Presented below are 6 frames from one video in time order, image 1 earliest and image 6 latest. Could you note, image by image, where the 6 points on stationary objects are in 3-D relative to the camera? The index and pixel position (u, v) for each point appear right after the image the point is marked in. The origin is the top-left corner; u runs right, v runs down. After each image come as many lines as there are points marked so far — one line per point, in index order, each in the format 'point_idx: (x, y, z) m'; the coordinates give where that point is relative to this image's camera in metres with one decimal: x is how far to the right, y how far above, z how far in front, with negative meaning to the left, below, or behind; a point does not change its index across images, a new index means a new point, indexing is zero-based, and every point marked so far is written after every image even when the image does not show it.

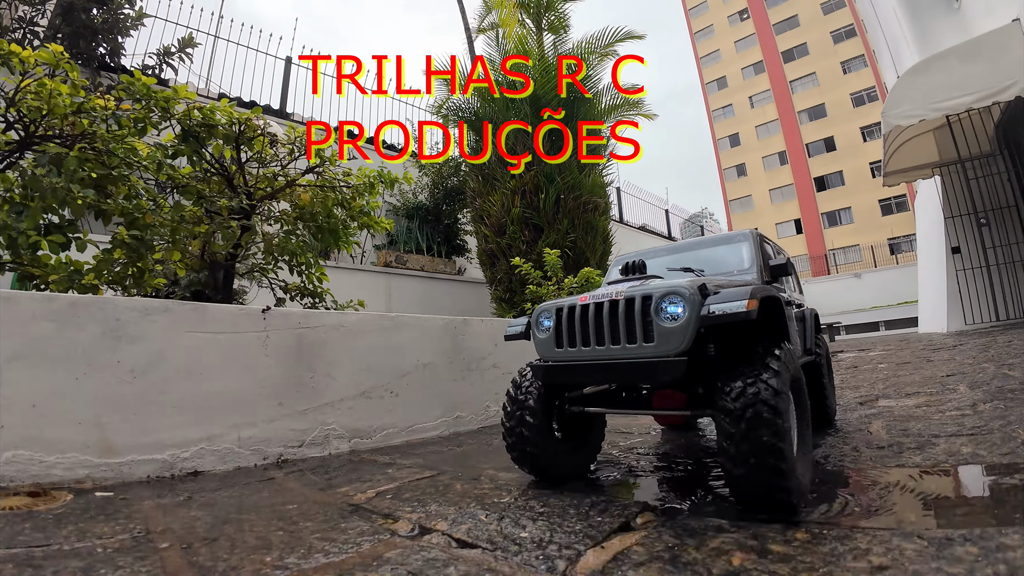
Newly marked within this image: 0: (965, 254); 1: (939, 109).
0: (+9.2, +0.7, +10.3) m
1: (+6.7, +2.8, +7.9) m
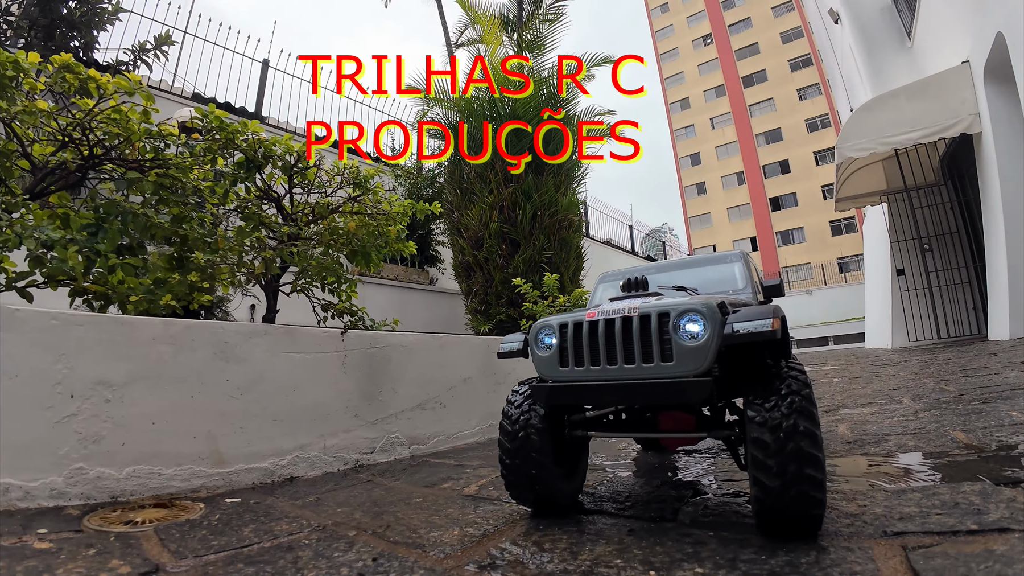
0: (+8.7, +0.3, +11.0) m
1: (+6.4, +2.5, +8.6) m
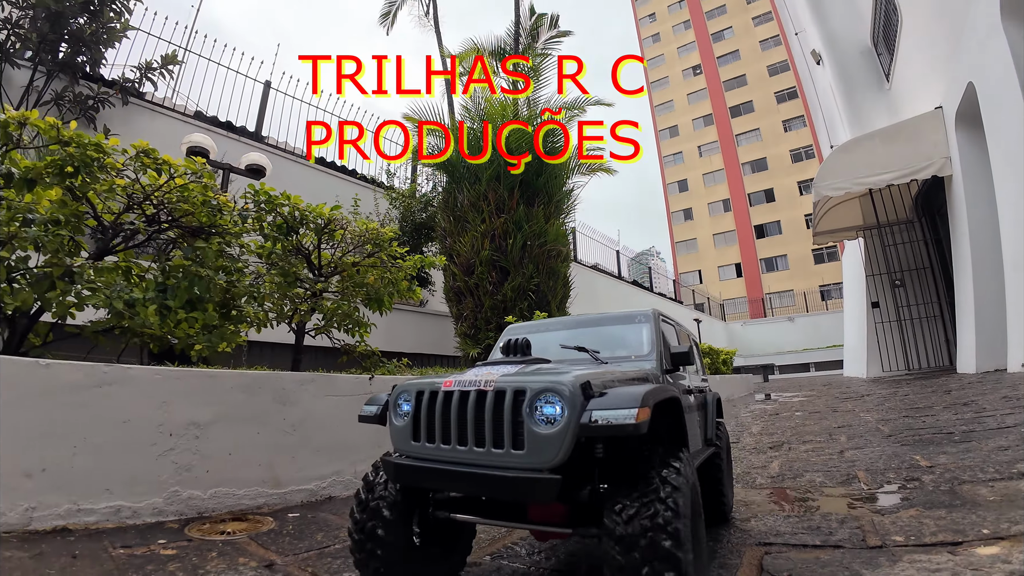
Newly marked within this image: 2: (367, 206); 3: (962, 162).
0: (+8.4, -0.5, +11.5) m
1: (+6.3, +1.9, +9.0) m
2: (-3.0, +1.7, +10.6) m
3: (+7.2, +2.0, +8.1) m
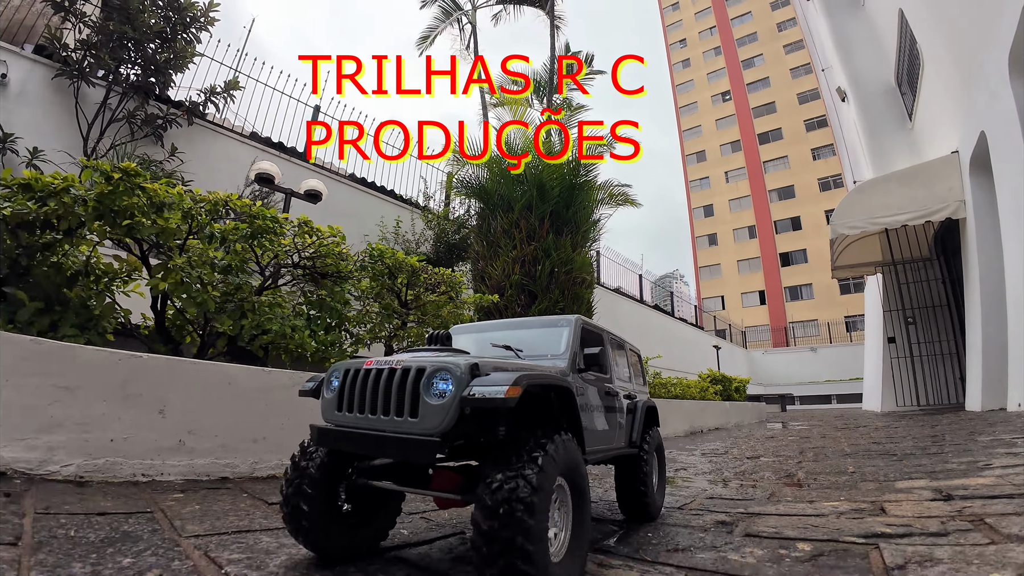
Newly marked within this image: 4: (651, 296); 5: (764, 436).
0: (+8.9, -1.3, +11.7) m
1: (+6.8, +1.2, +9.4) m
2: (-2.4, +1.4, +11.3) m
3: (+7.7, +1.3, +8.4) m
4: (+4.8, -0.3, +17.4) m
5: (+4.4, -2.6, +8.8) m
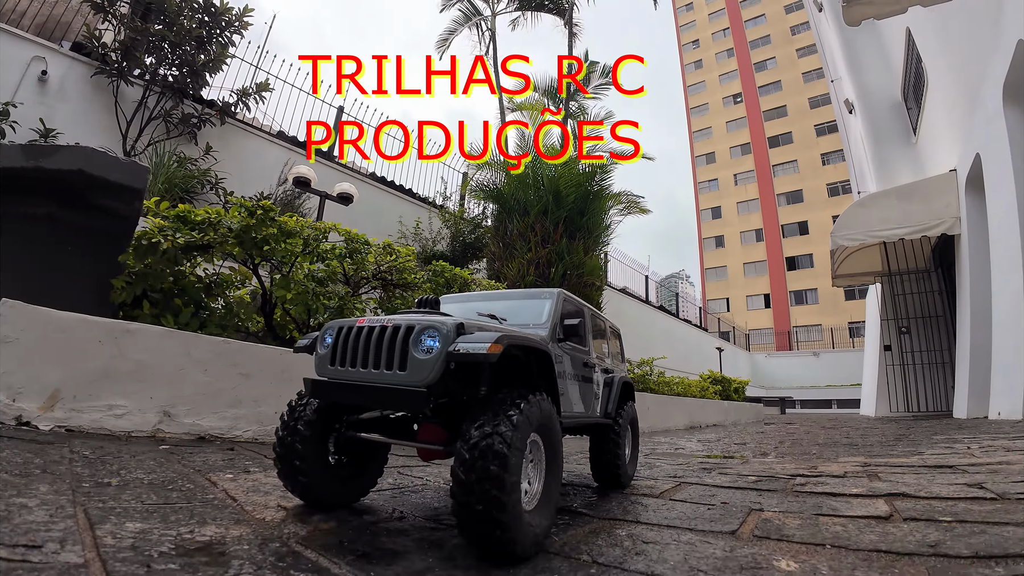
0: (+9.2, -1.5, +12.1) m
1: (+7.1, +1.0, +9.8) m
2: (-2.0, +1.4, +11.8) m
3: (+8.0, +1.1, +8.9) m
4: (+5.1, -0.4, +17.9) m
5: (+4.5, -2.7, +9.3) m
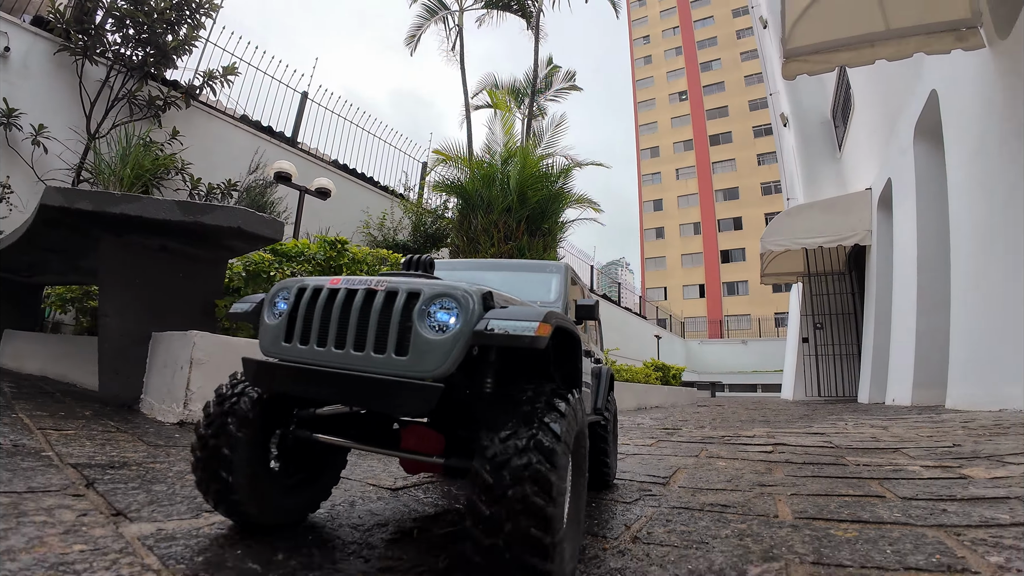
0: (+8.1, -1.5, +13.7) m
1: (+6.3, +1.0, +11.1) m
2: (-2.9, +1.7, +12.1) m
3: (+7.3, +1.1, +10.3) m
4: (+3.5, 0.0, +19.0) m
5: (+3.8, -2.6, +10.4) m
